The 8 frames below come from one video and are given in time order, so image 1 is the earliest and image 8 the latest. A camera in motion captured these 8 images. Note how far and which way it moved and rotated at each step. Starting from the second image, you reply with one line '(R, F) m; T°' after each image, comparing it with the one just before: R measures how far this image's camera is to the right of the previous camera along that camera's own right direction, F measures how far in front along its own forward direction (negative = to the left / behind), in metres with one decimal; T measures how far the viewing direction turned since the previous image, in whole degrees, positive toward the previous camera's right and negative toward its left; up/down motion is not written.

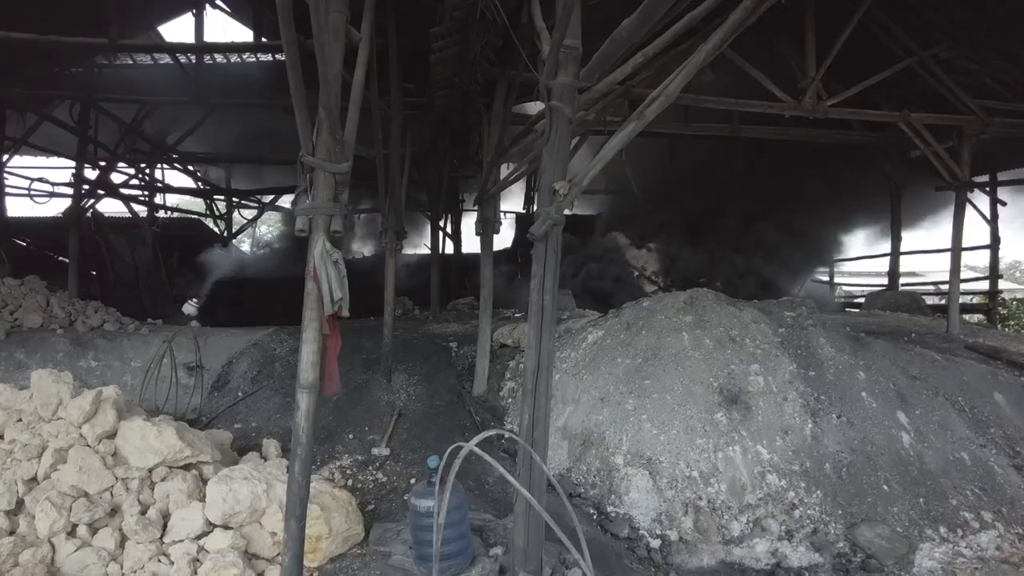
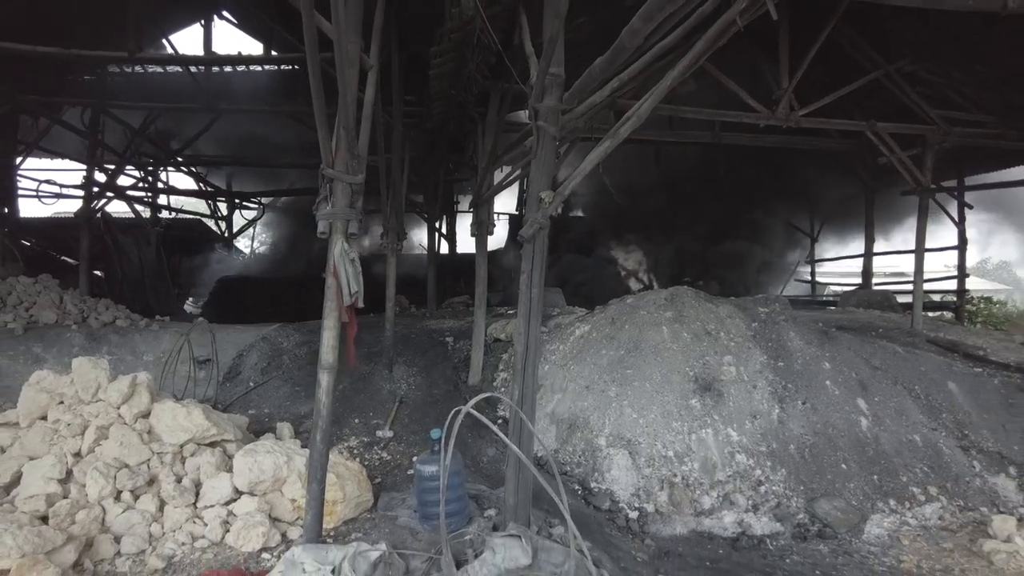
(0.0, -0.4) m; +1°
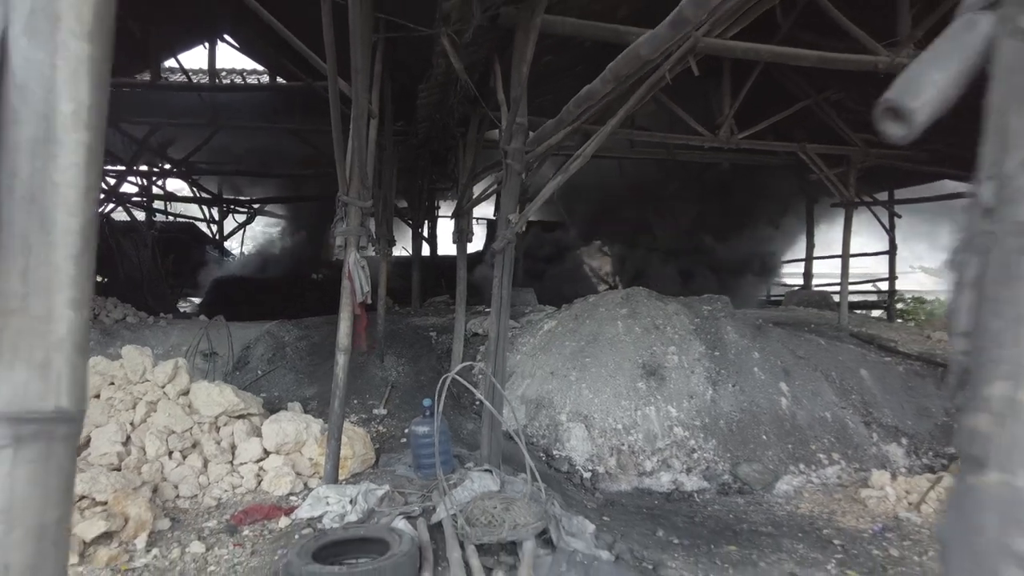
(0.0, -1.0) m; +2°
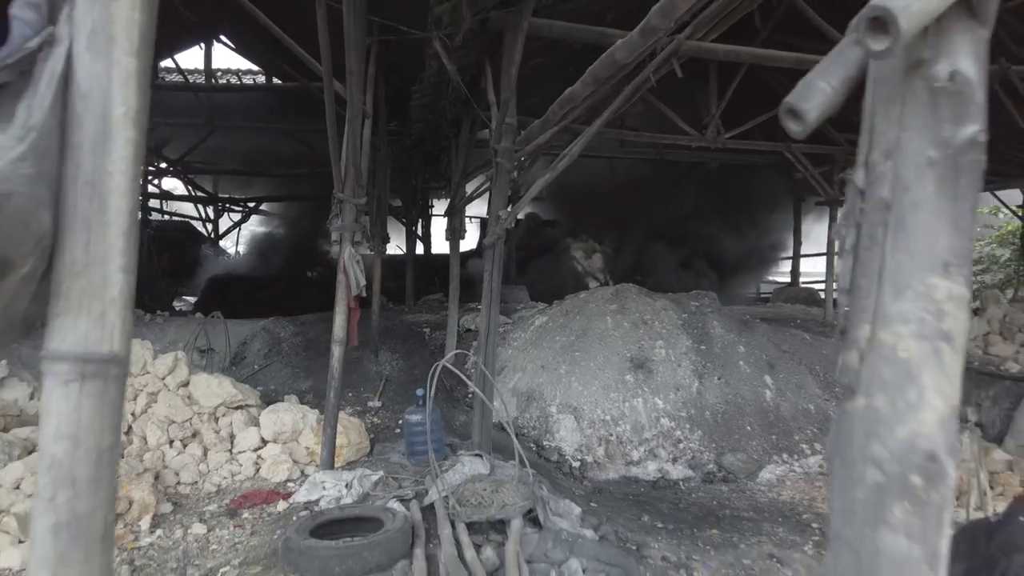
(0.0, -0.2) m; +1°
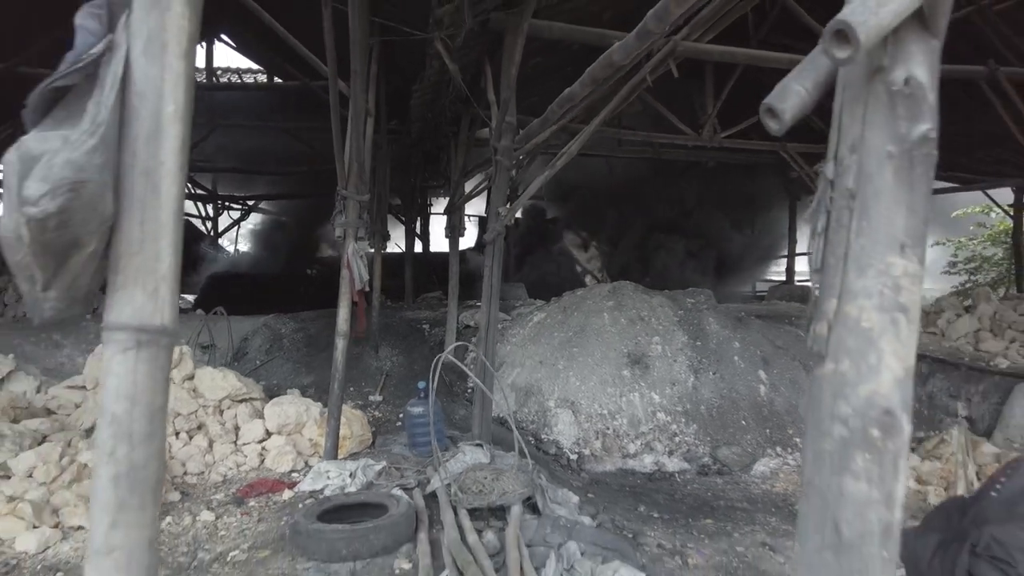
(0.0, -0.1) m; 0°
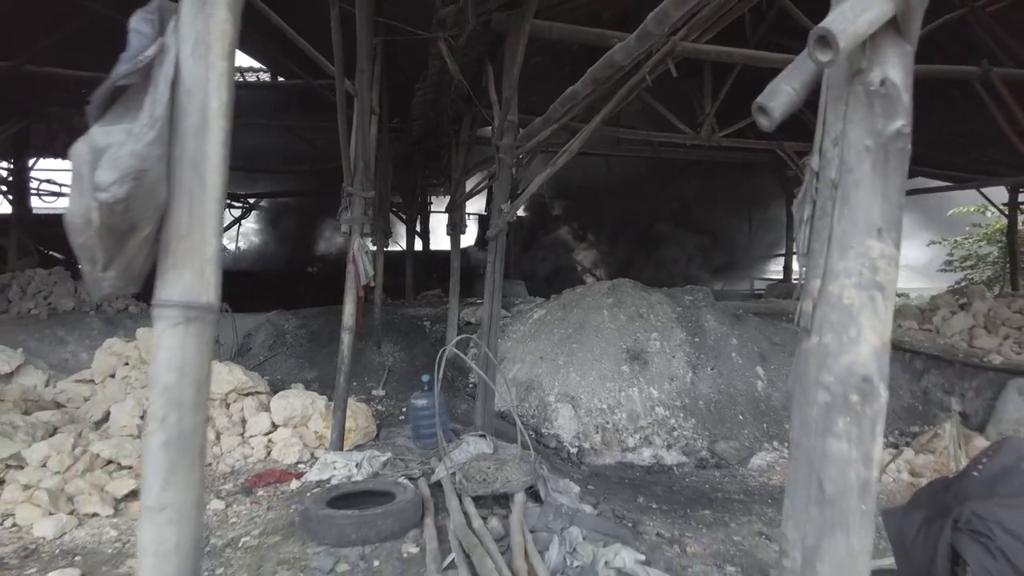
(0.0, -0.1) m; 0°
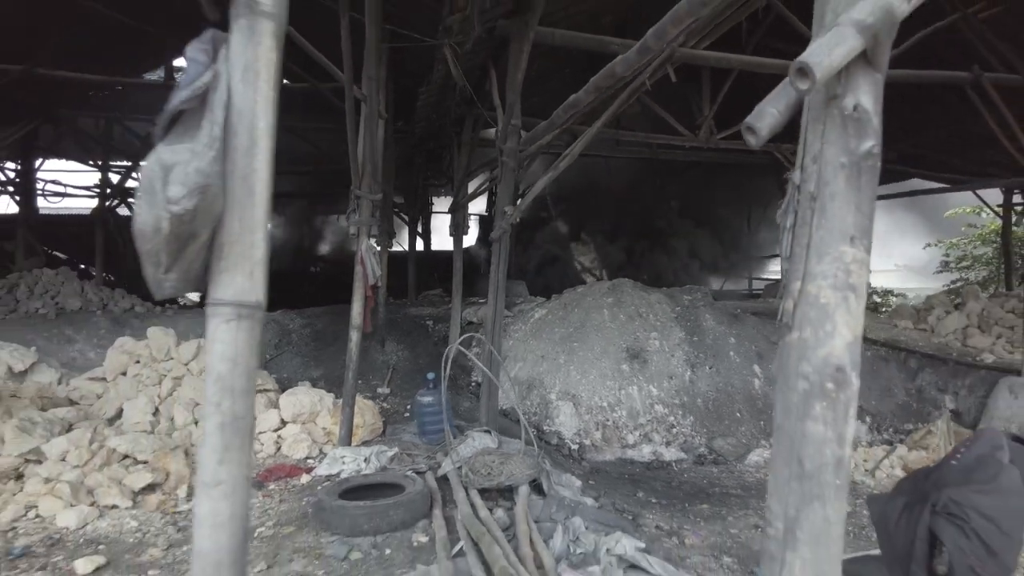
(0.0, -0.1) m; 0°
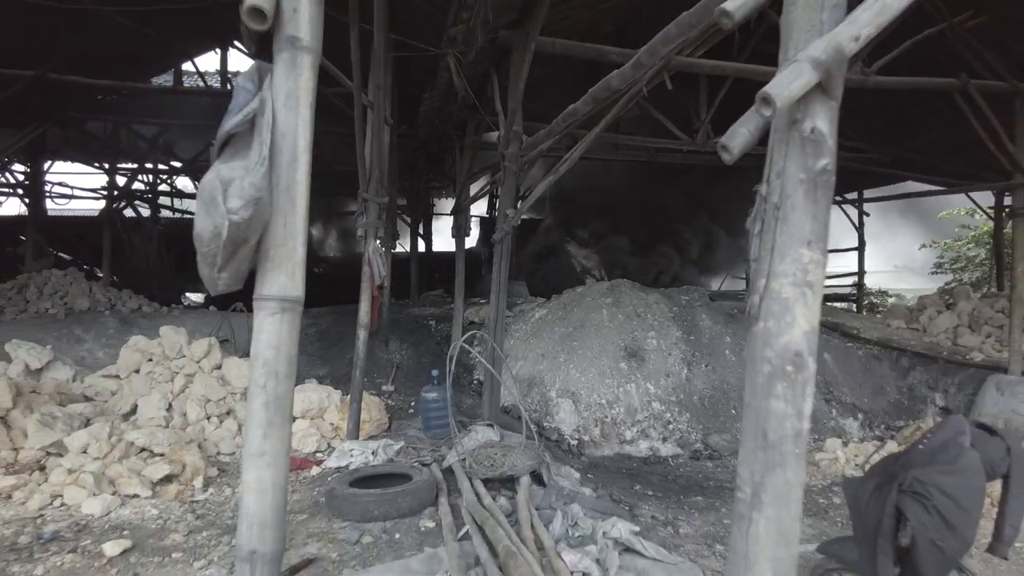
(0.0, -0.2) m; 0°
